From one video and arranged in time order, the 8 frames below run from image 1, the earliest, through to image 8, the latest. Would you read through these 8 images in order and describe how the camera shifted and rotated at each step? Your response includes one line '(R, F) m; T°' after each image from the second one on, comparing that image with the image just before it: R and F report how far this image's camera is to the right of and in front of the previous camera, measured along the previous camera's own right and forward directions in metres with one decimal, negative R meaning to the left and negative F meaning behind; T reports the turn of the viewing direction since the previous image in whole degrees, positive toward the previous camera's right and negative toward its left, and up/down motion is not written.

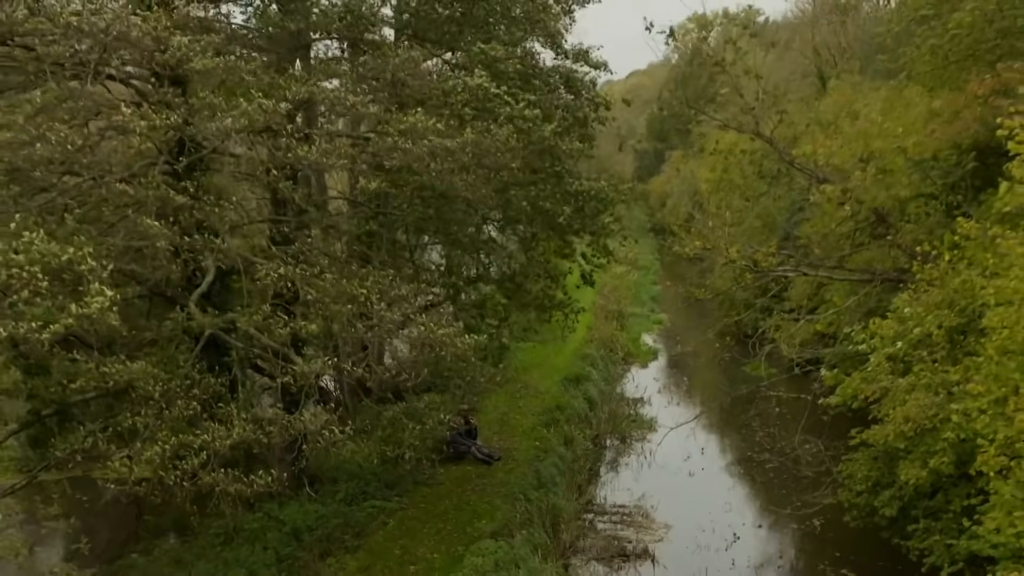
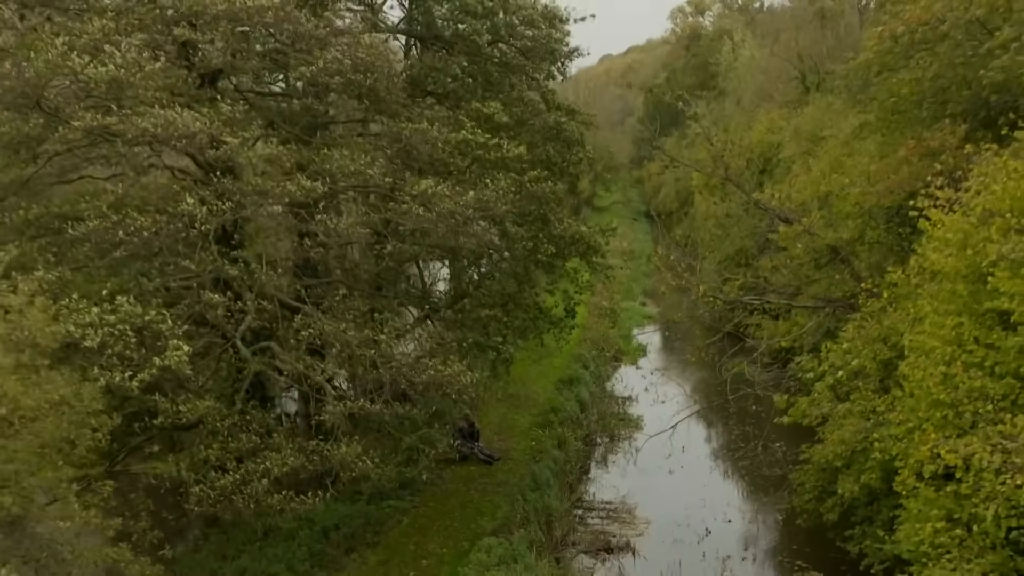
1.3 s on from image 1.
(0.0, -1.8) m; 0°
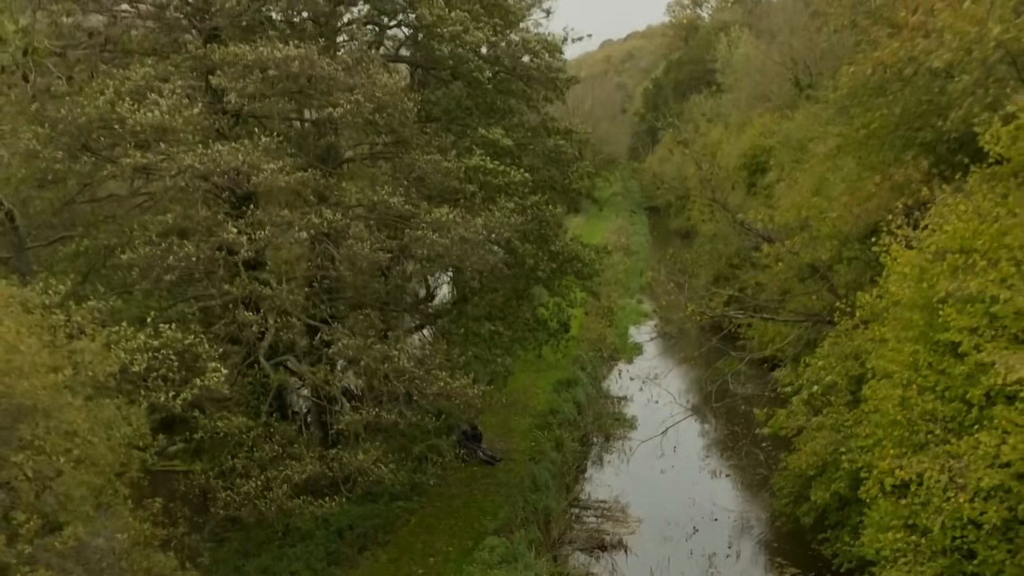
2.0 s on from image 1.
(0.0, -1.1) m; 0°
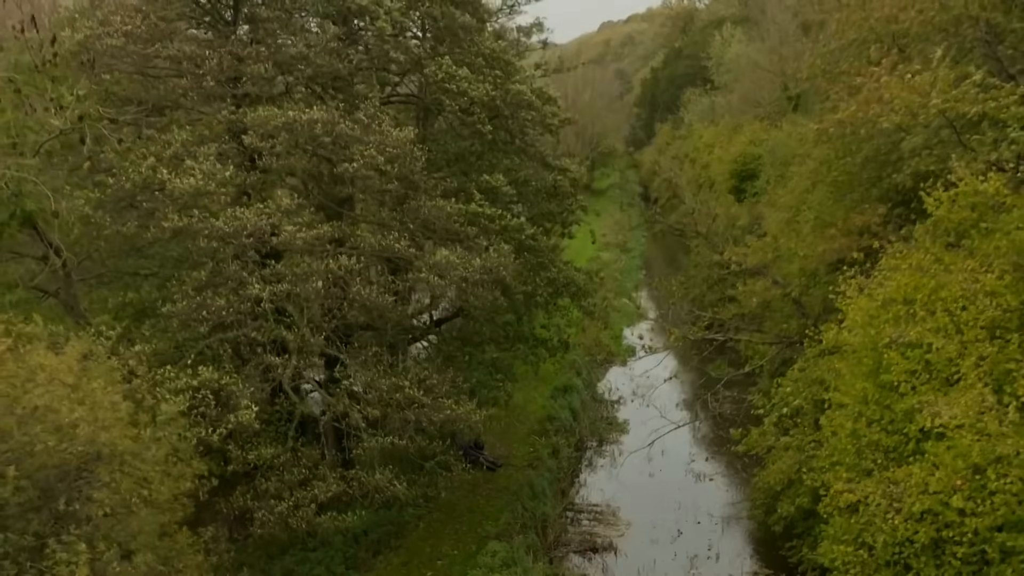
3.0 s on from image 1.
(0.0, -1.5) m; 0°
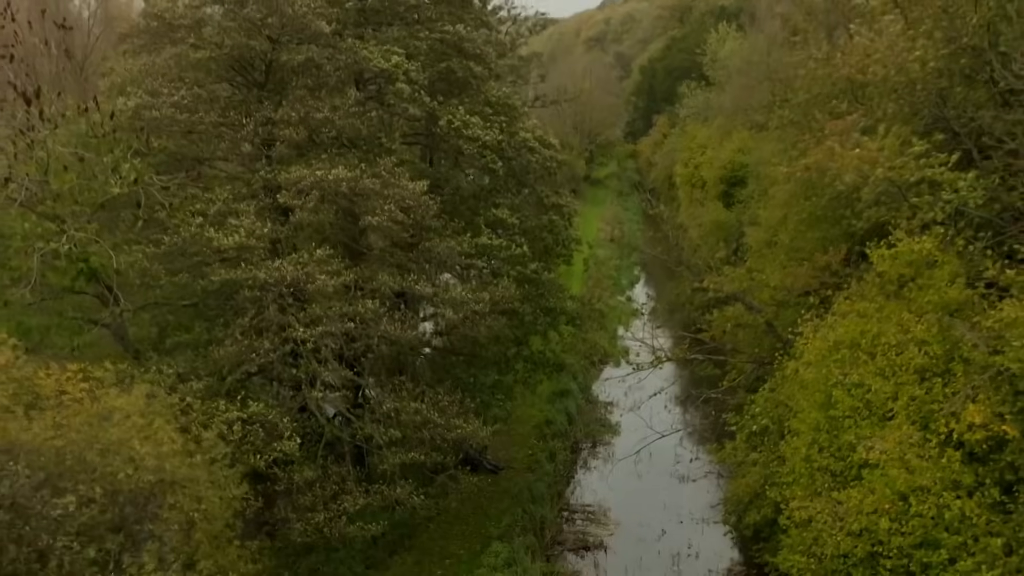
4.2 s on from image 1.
(0.0, -2.0) m; 0°
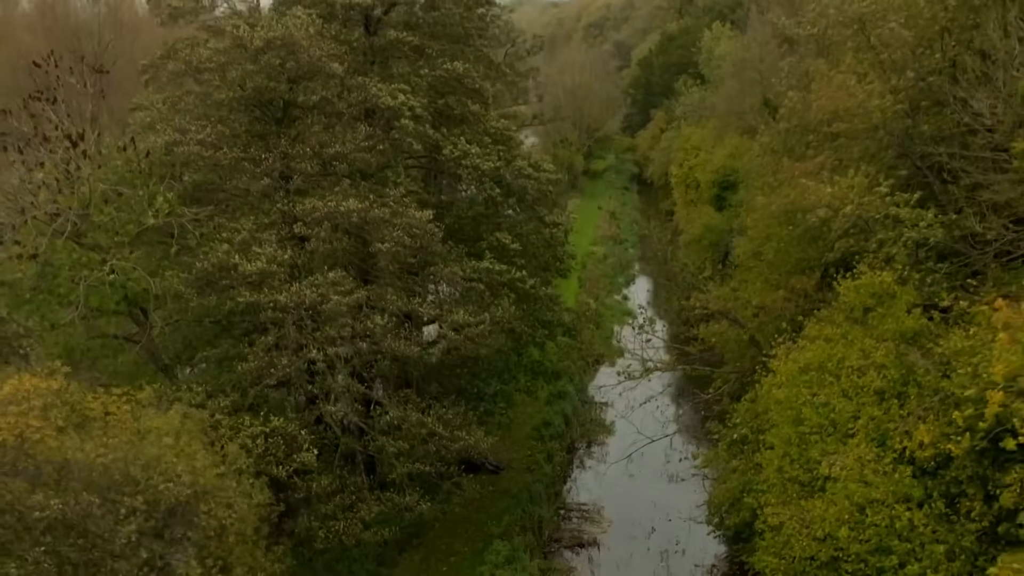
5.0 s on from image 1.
(0.0, -1.5) m; 0°
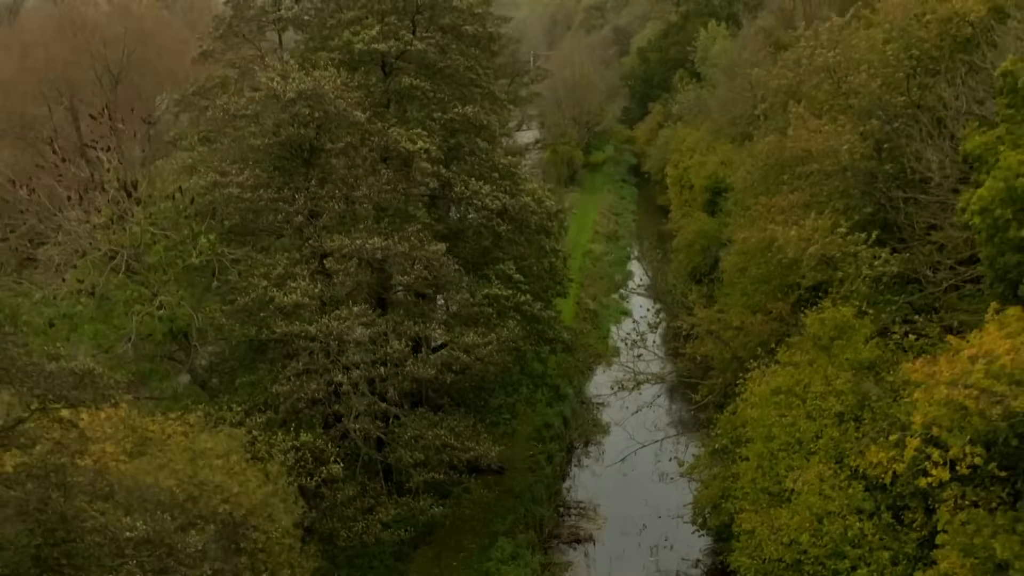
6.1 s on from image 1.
(-0.1, -2.1) m; 0°
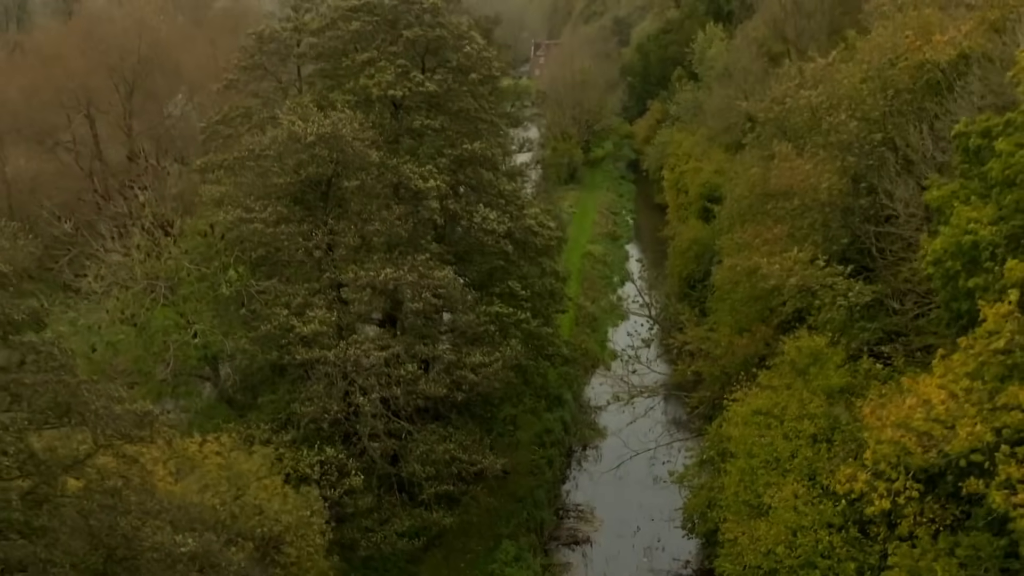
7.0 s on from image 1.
(-0.1, -1.7) m; 0°
